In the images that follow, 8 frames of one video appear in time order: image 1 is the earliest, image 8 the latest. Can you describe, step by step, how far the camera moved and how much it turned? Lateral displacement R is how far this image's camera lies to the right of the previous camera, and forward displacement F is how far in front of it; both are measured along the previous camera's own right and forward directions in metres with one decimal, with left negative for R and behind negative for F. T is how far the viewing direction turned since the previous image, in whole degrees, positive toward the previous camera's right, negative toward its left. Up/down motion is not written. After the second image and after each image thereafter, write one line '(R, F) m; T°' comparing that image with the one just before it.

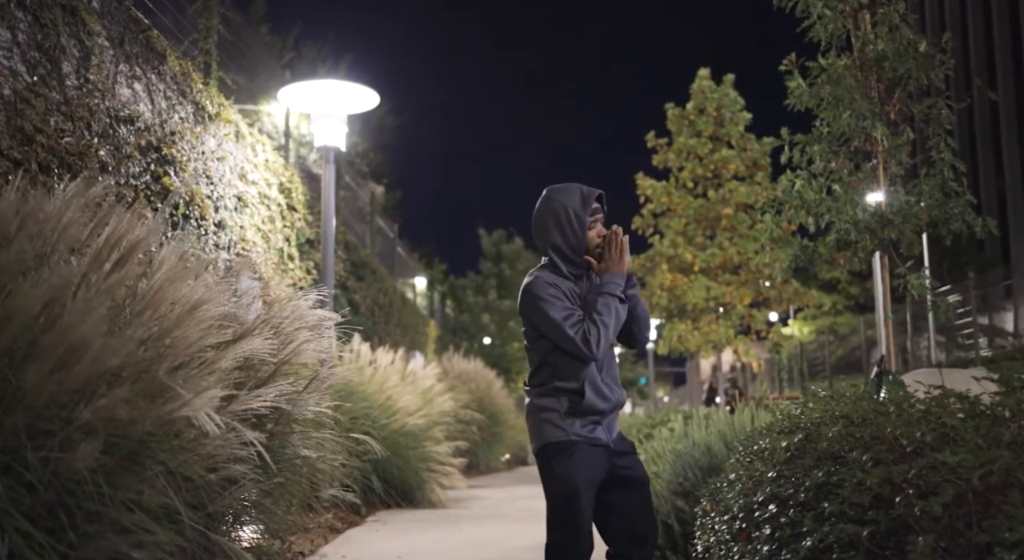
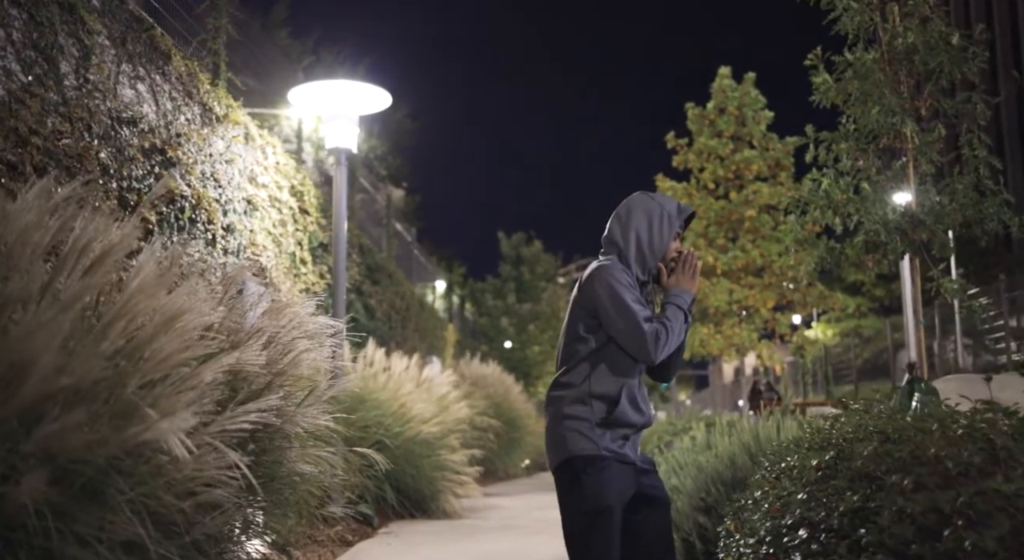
(0.0, +0.3) m; -1°
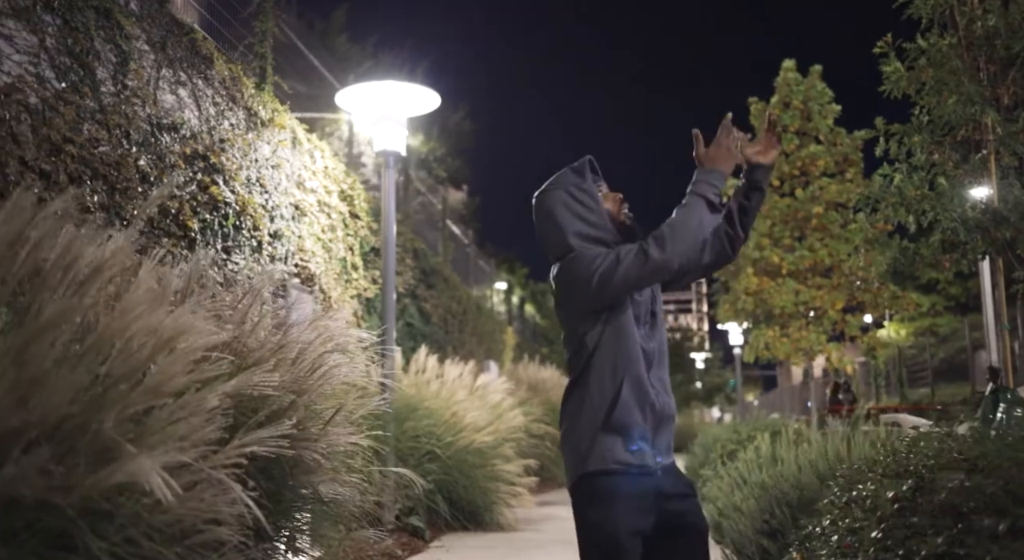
(+0.1, +0.3) m; -3°
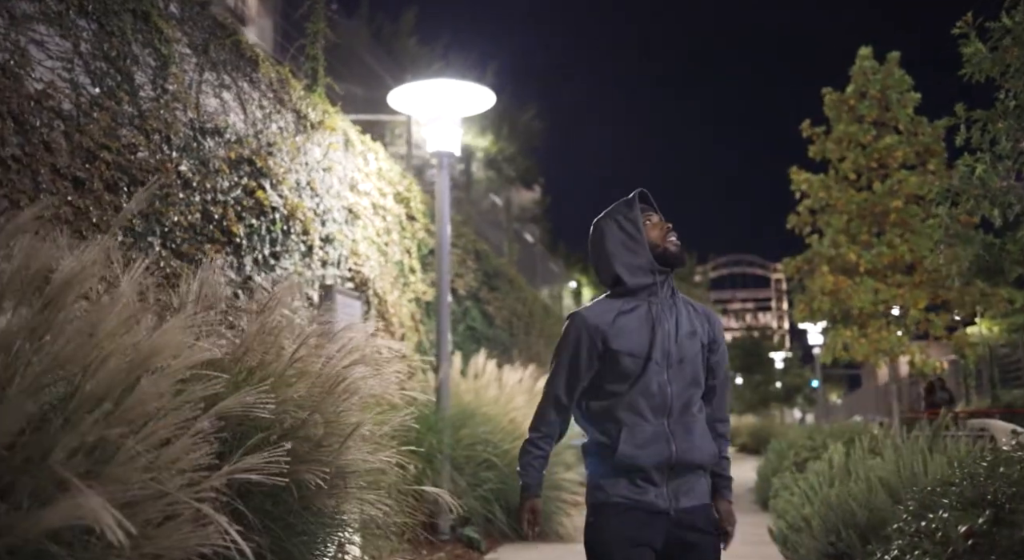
(+0.2, +0.3) m; -4°
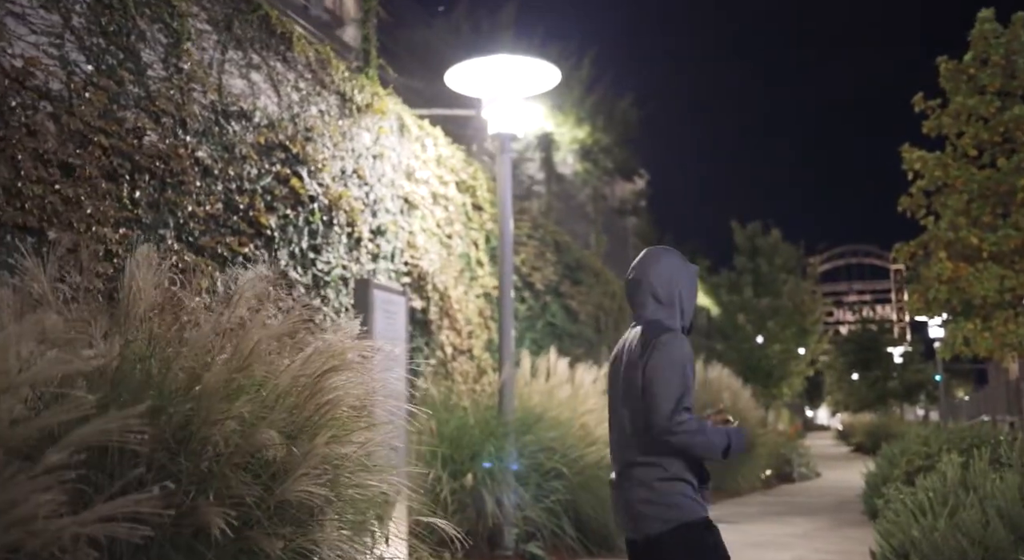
(+0.3, +0.8) m; -6°
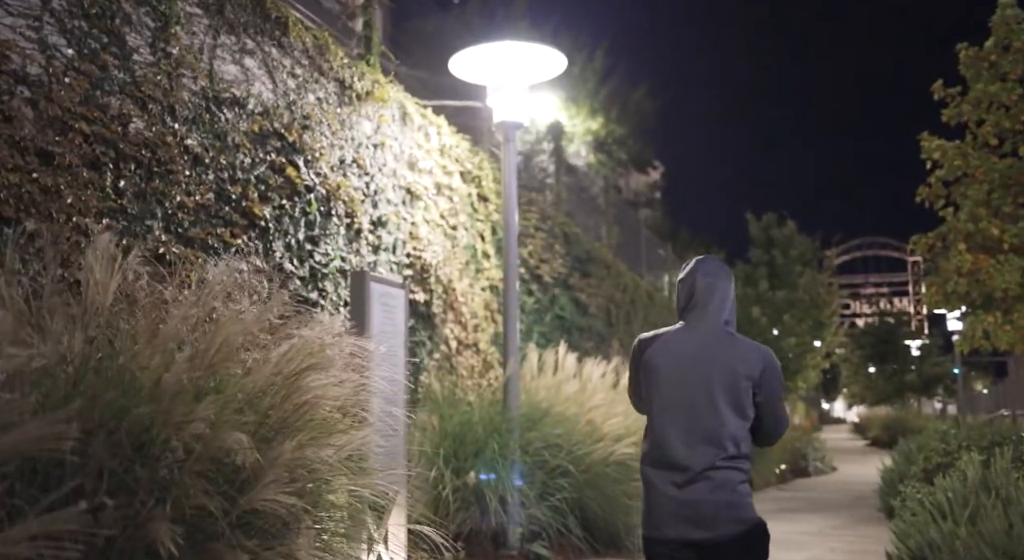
(+0.1, +0.2) m; -1°
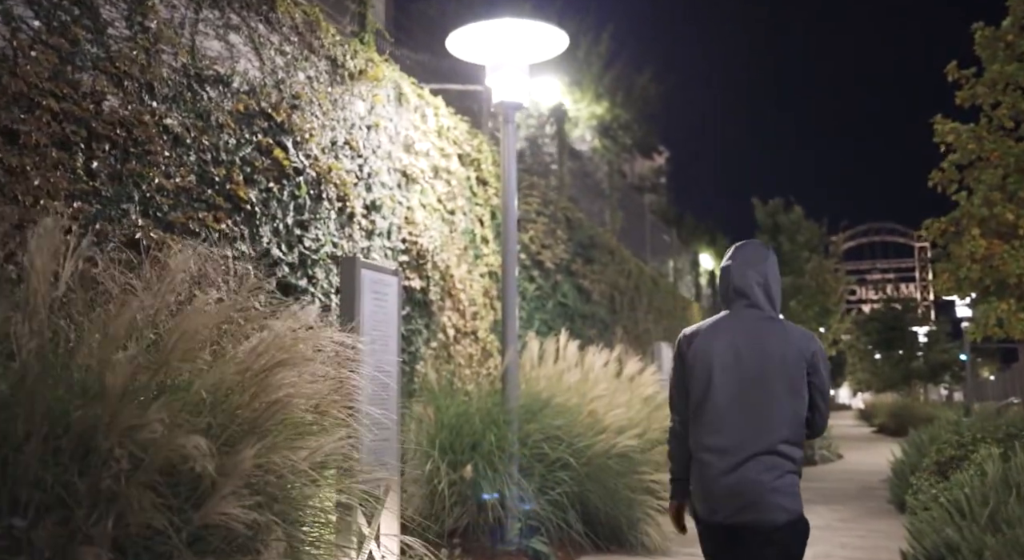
(0.0, +0.3) m; 0°
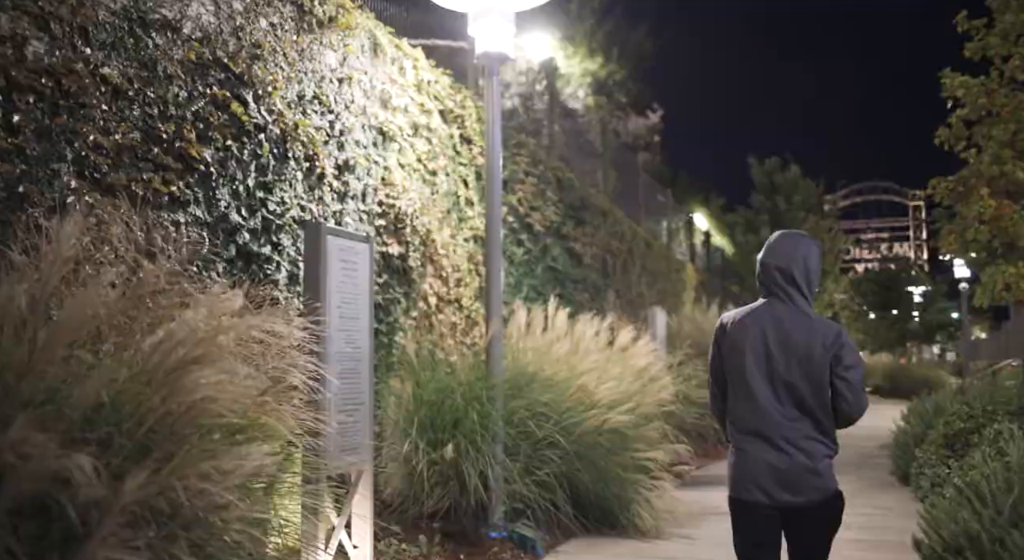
(+0.1, +0.5) m; 0°
